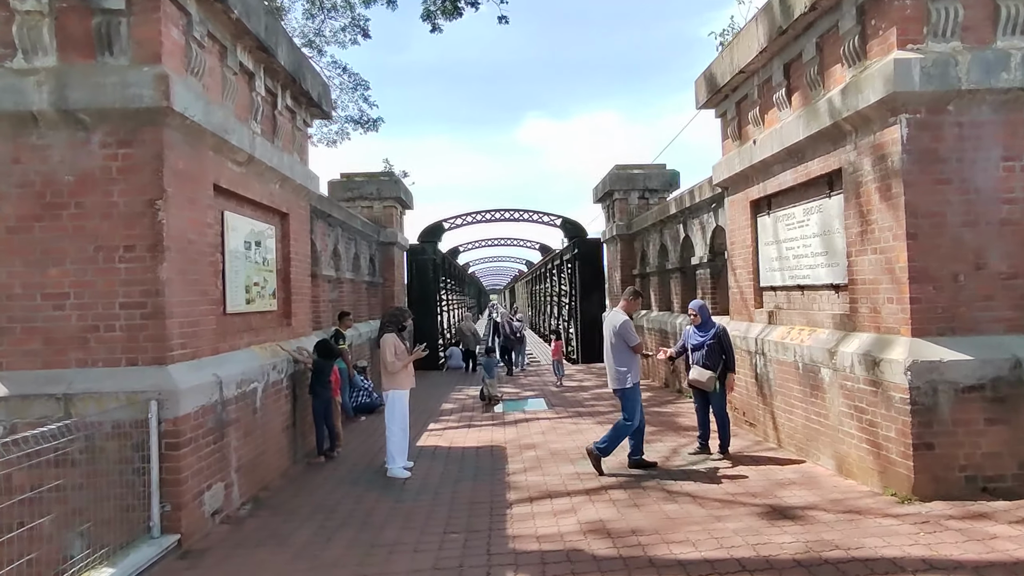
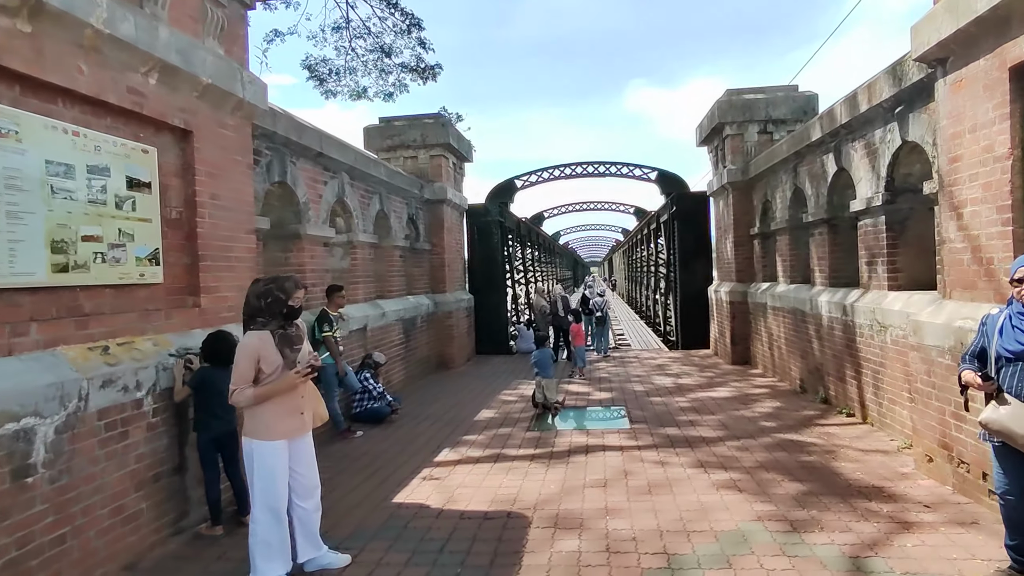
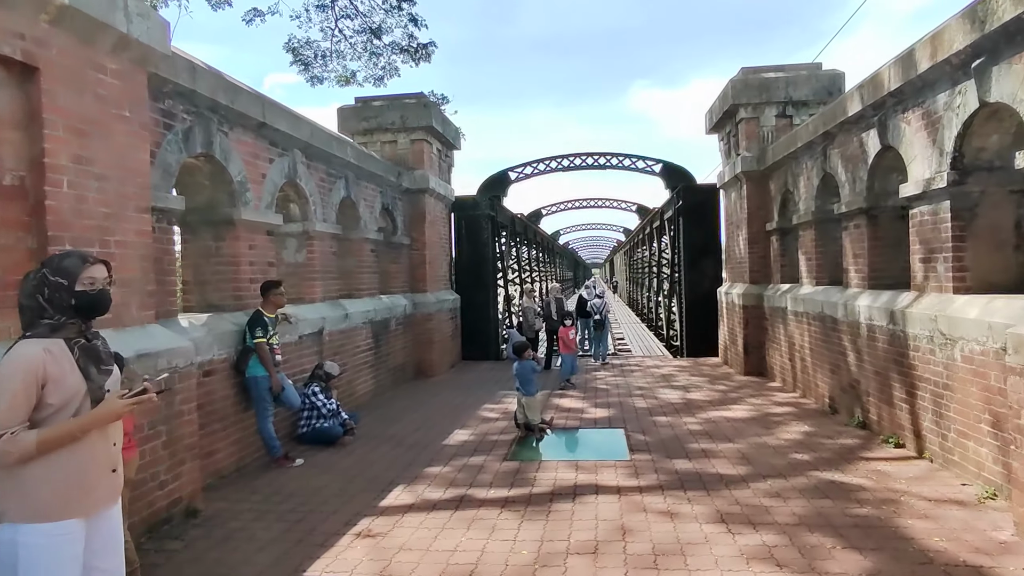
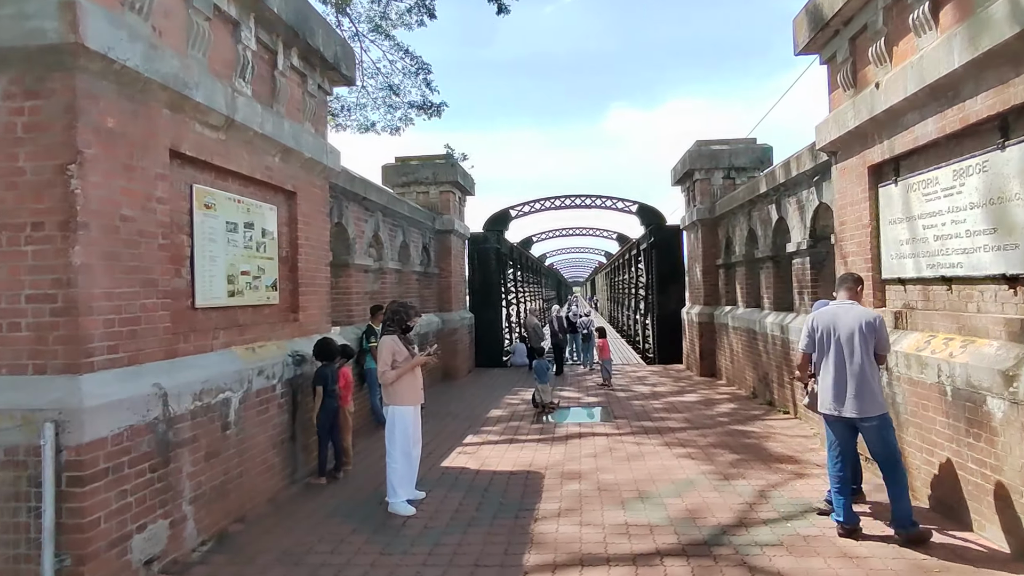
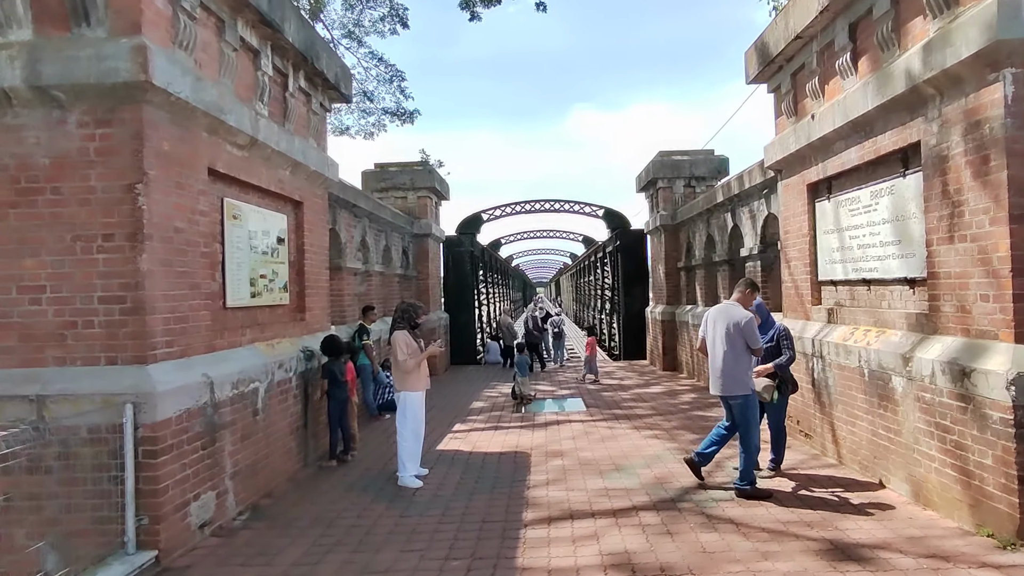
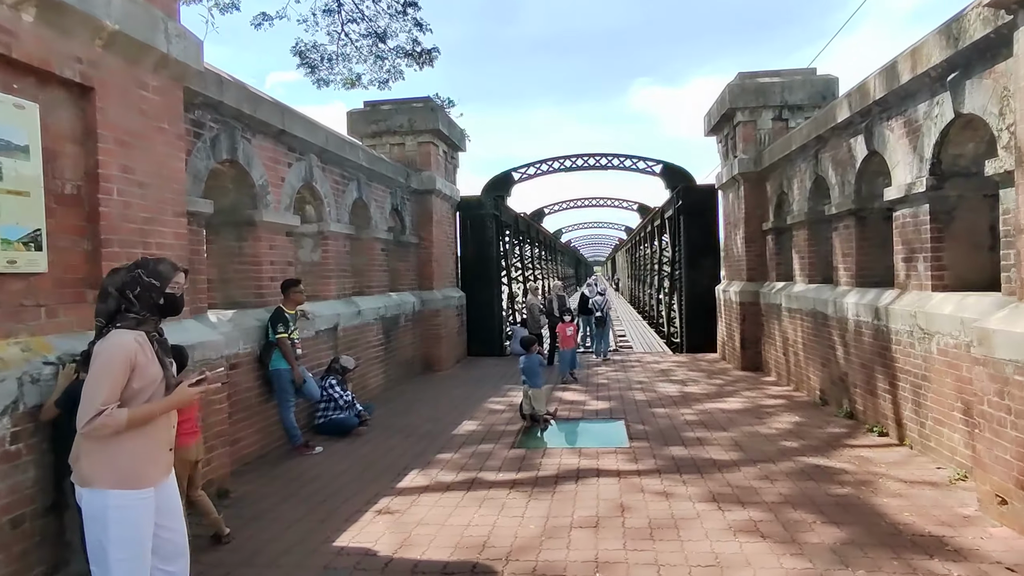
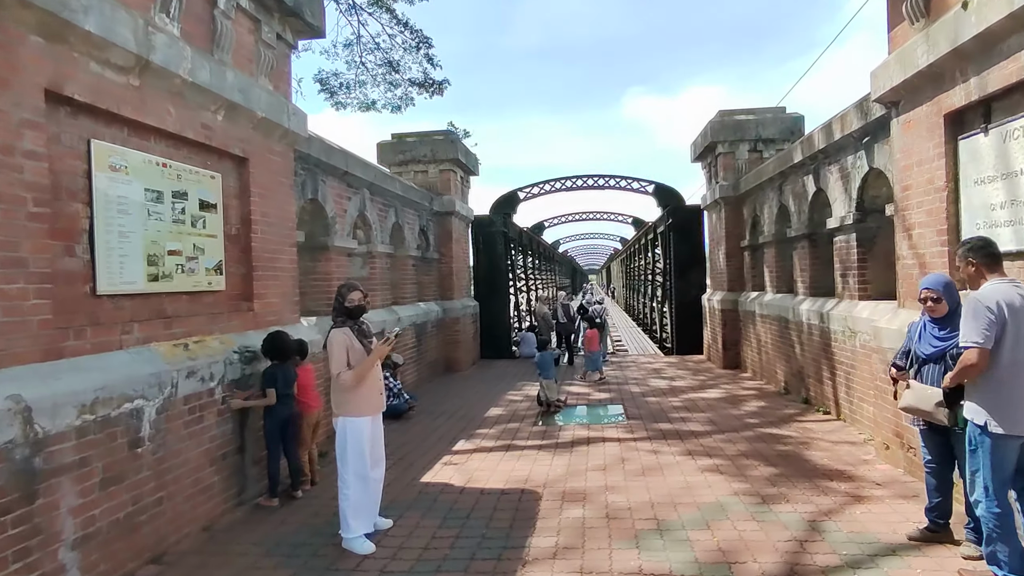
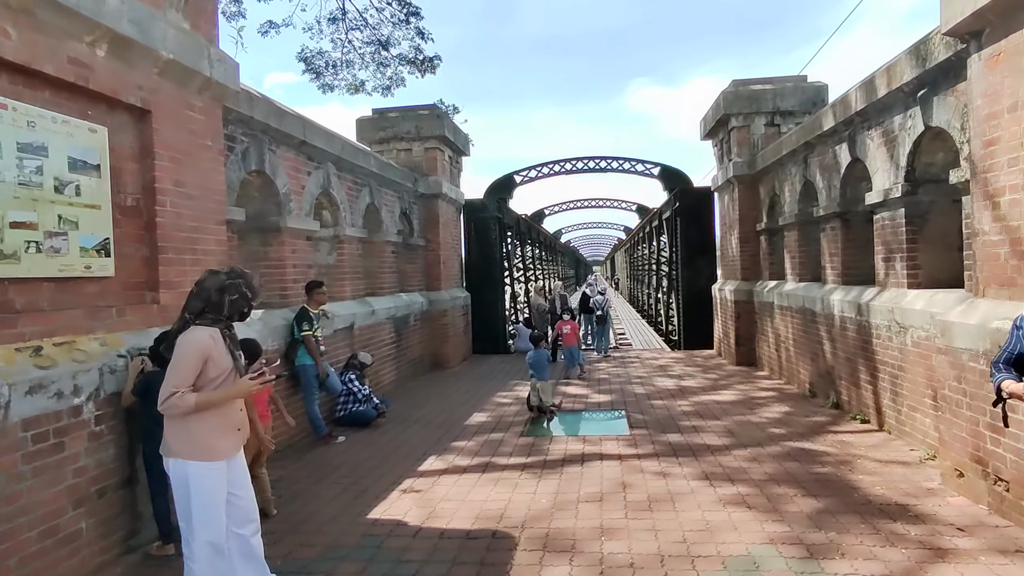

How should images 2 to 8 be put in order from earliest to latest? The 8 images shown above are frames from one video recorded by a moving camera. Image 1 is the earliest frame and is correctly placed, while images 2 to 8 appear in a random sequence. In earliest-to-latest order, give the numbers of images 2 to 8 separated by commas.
5, 4, 7, 2, 8, 6, 3
